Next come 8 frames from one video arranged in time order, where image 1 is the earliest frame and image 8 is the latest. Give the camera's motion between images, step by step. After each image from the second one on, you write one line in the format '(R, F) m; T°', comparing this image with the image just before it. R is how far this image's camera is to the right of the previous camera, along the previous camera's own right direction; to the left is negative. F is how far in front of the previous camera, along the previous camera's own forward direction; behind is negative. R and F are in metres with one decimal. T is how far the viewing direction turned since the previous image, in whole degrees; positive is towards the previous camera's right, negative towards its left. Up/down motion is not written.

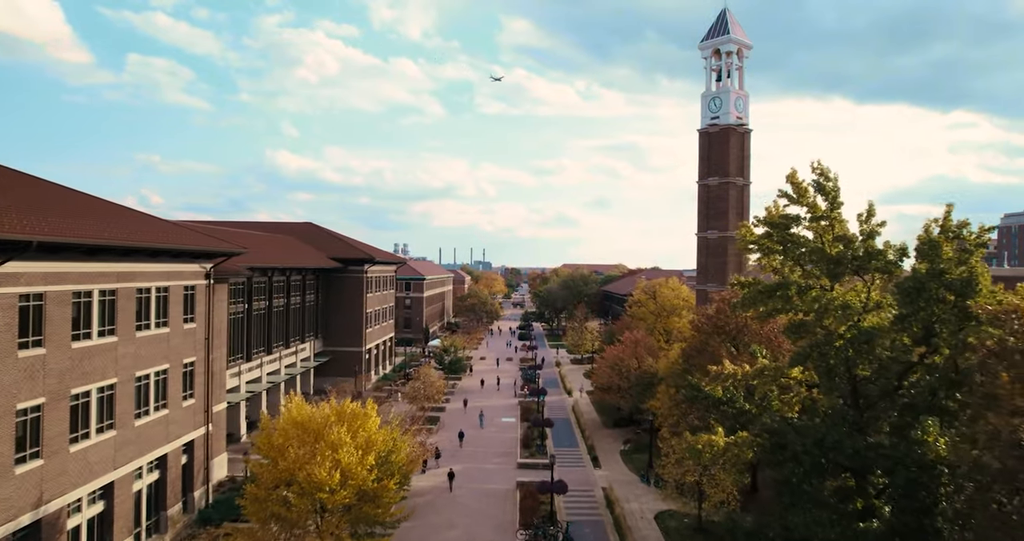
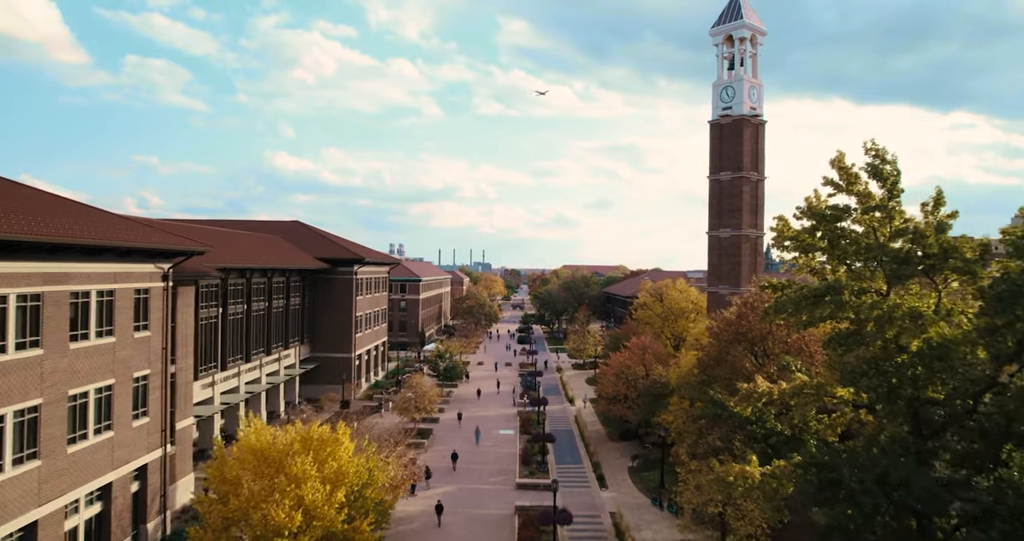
(+0.1, +3.3) m; 0°
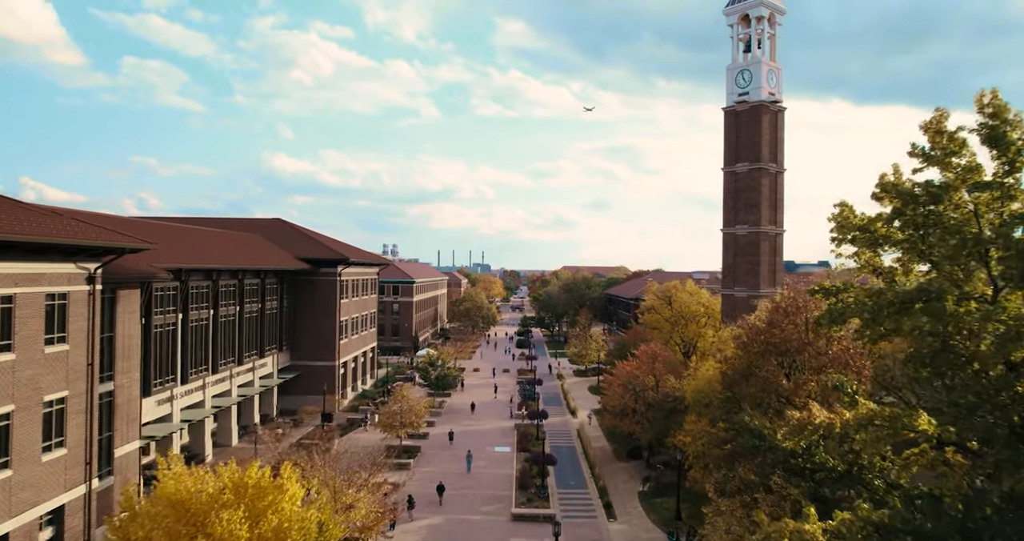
(+0.2, +4.1) m; 0°
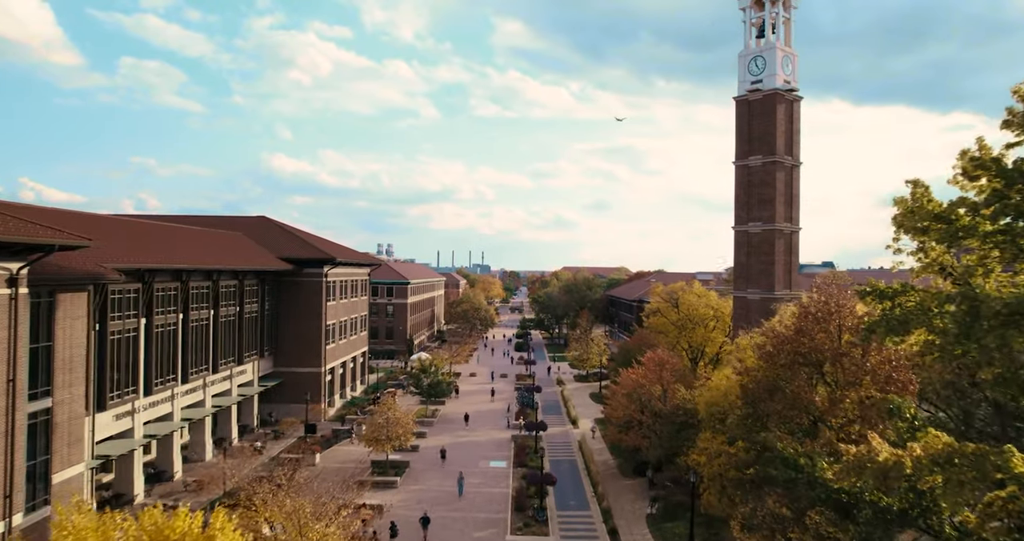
(+0.2, +3.0) m; 0°
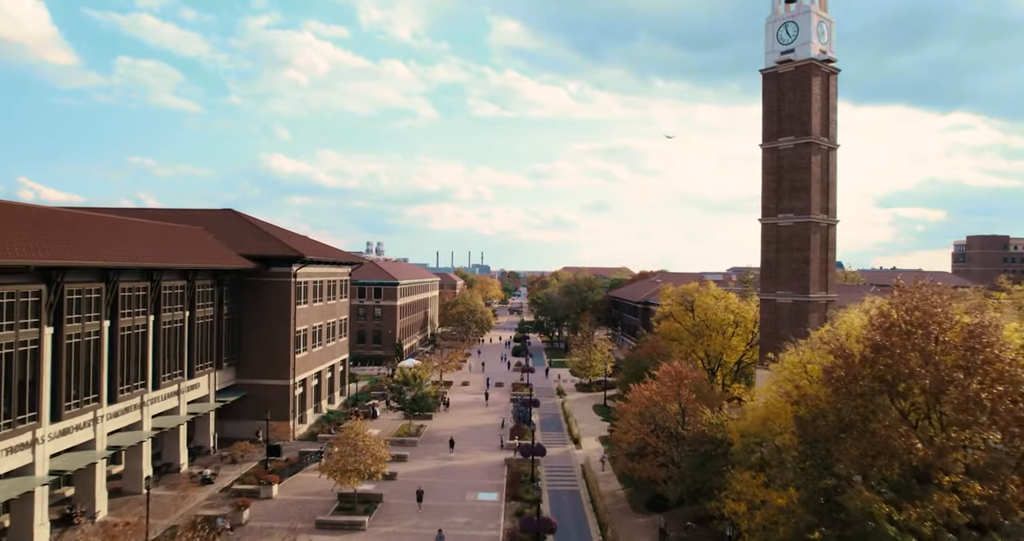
(+0.4, +5.5) m; 0°
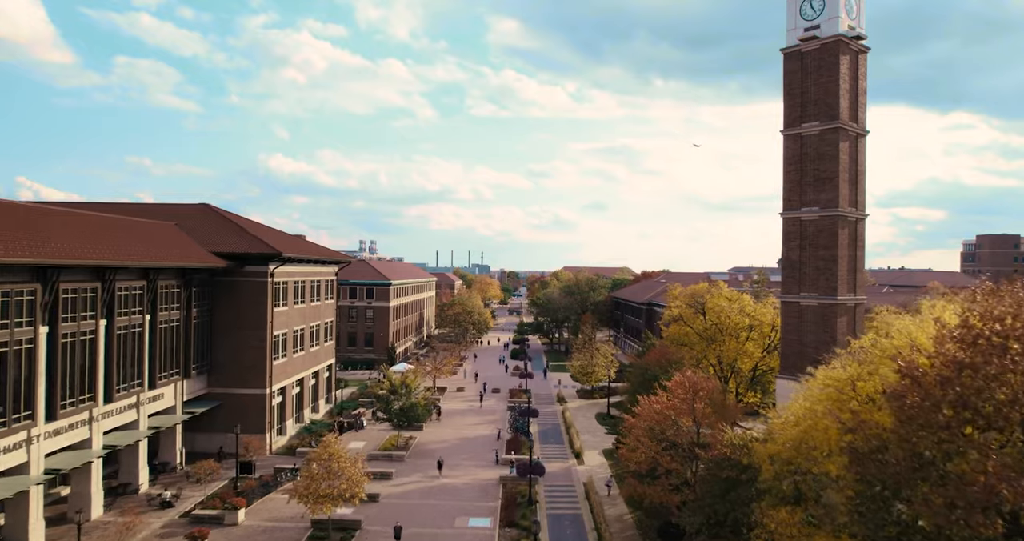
(+0.2, +3.4) m; 0°
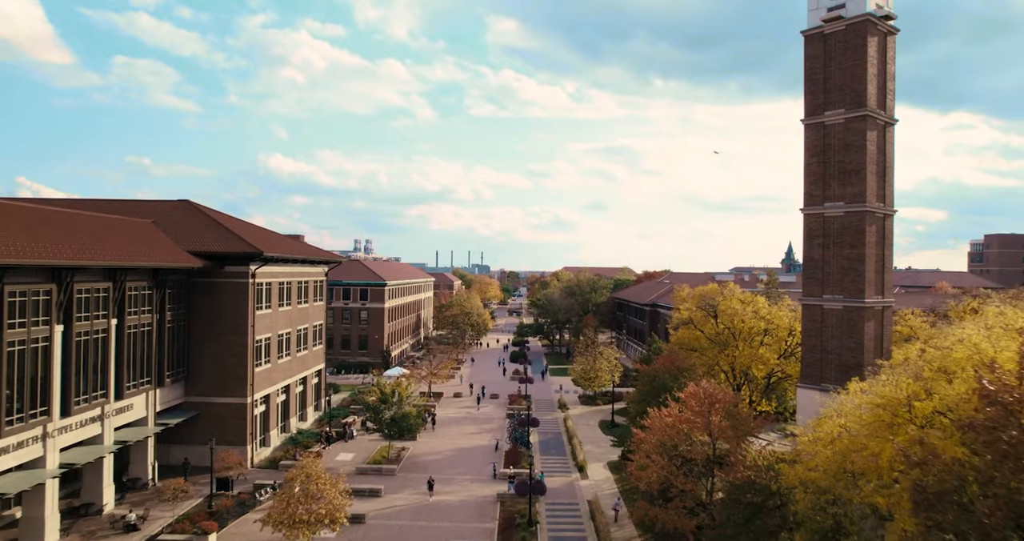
(+0.1, +2.6) m; 0°
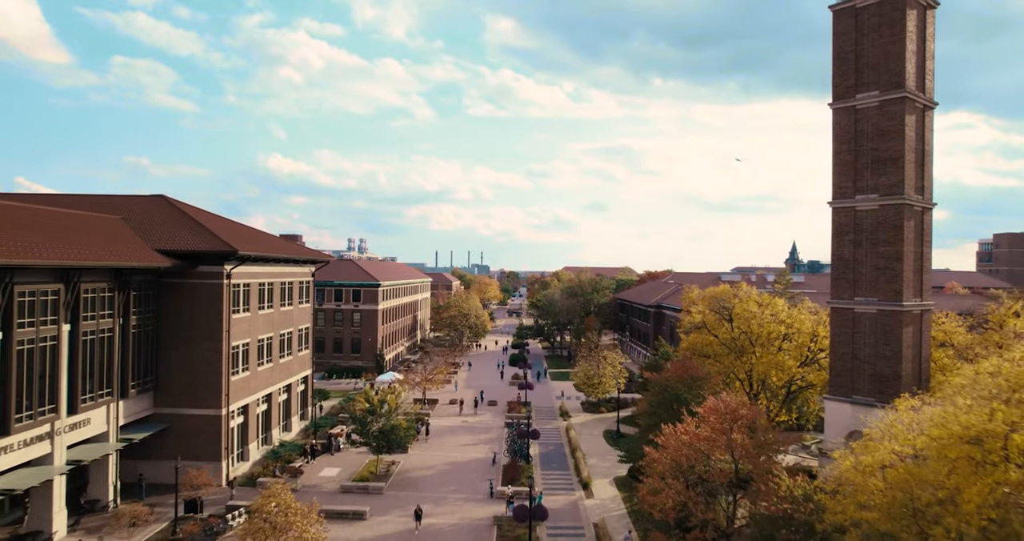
(+0.1, +2.9) m; 0°
